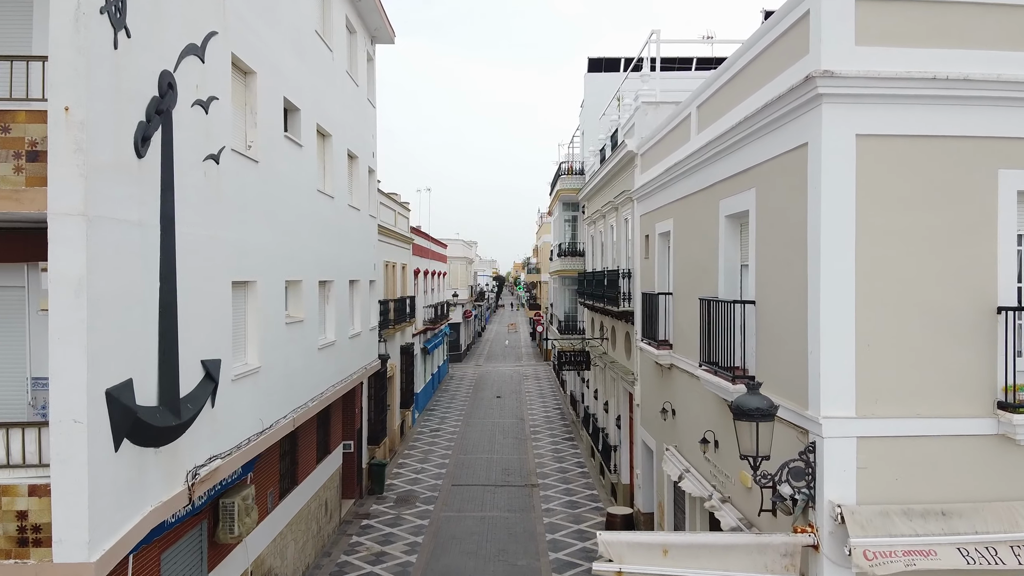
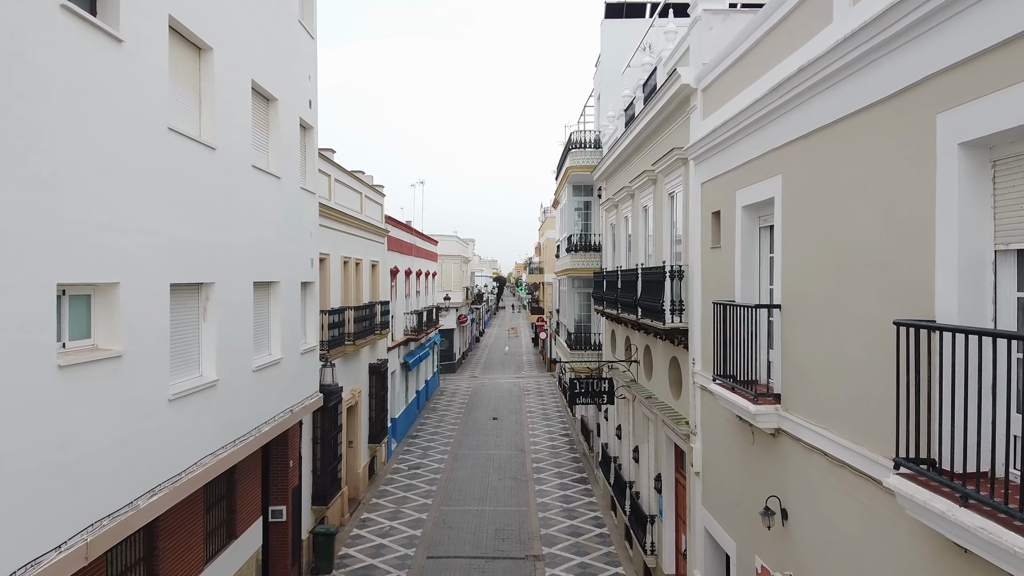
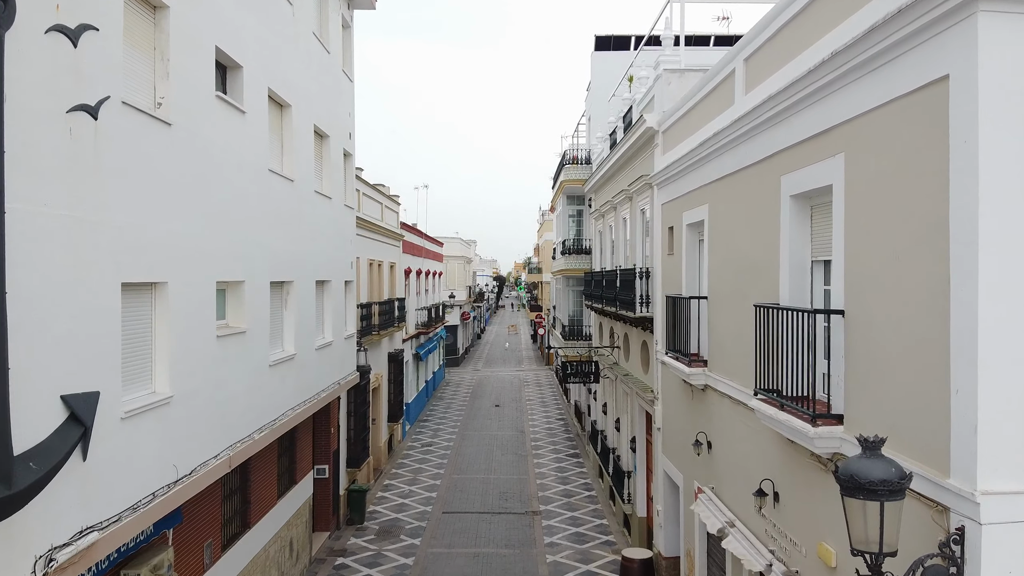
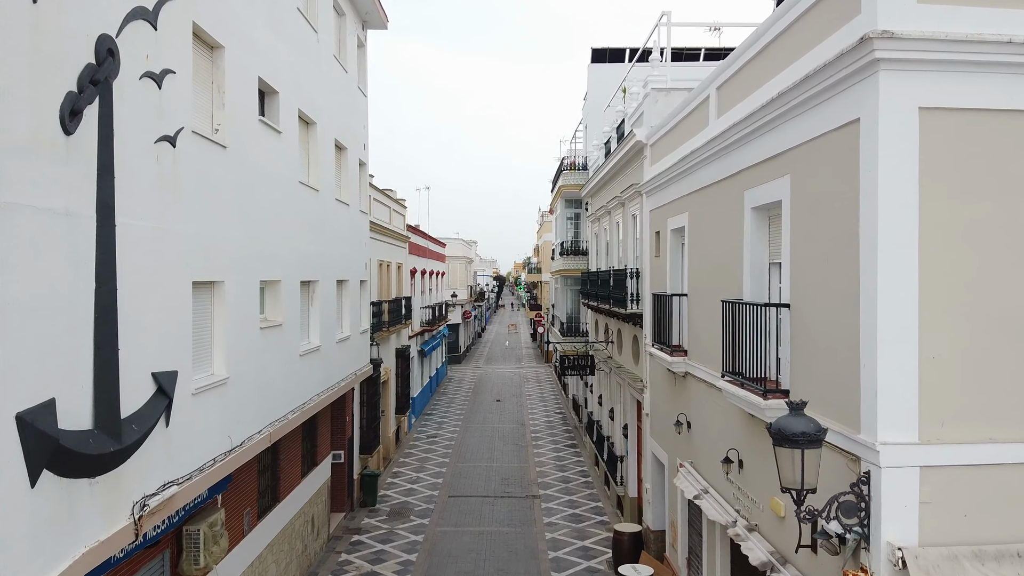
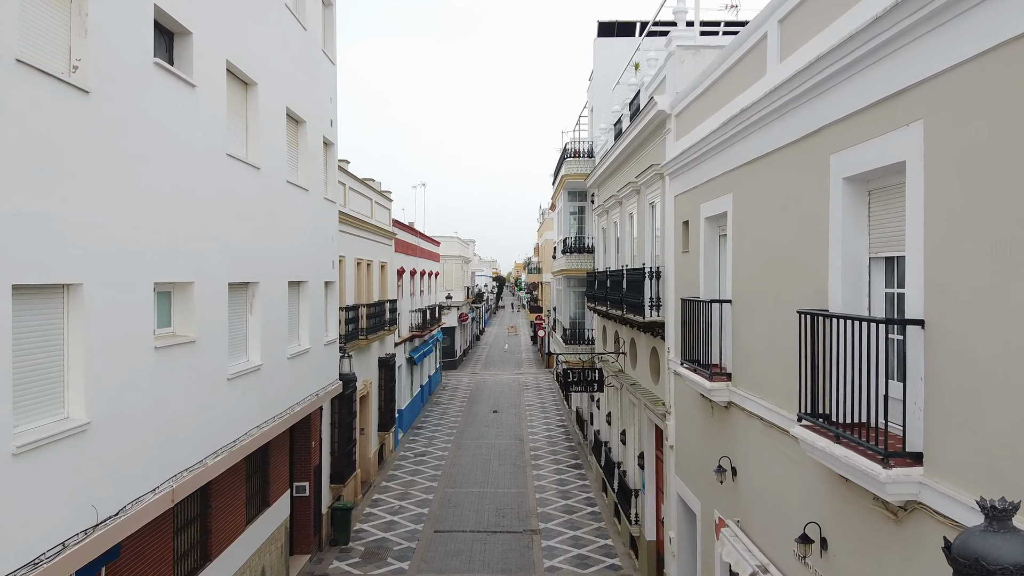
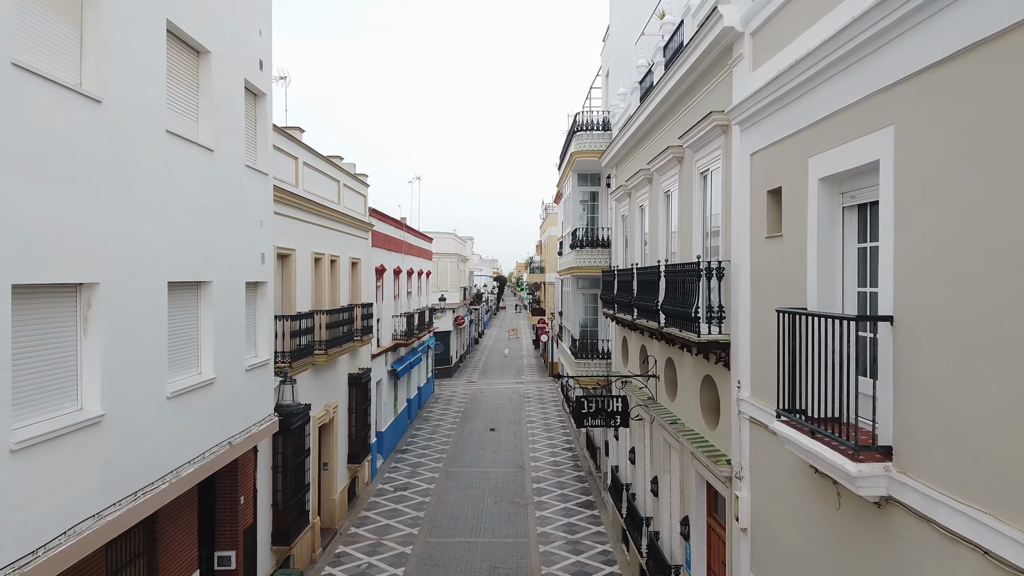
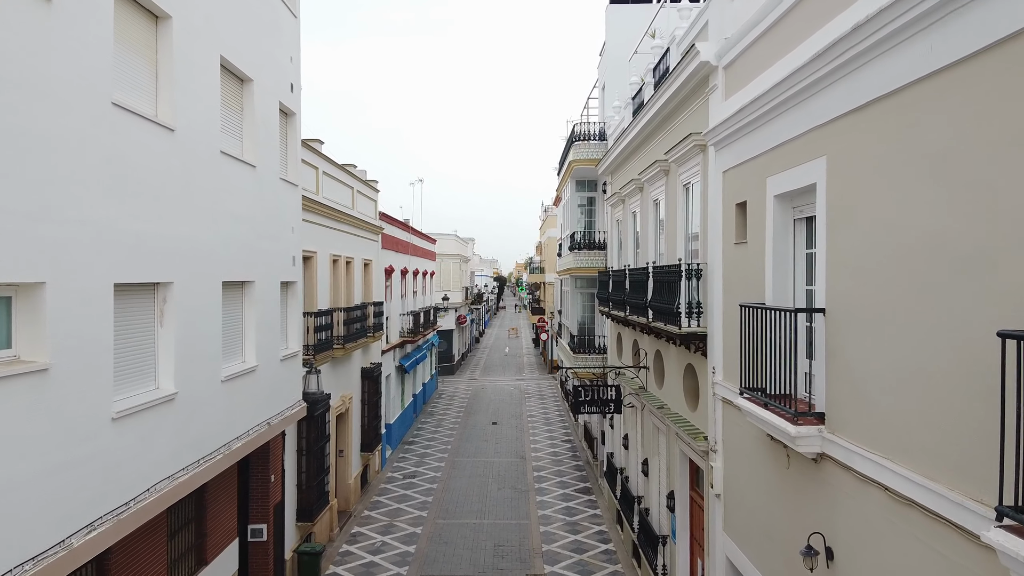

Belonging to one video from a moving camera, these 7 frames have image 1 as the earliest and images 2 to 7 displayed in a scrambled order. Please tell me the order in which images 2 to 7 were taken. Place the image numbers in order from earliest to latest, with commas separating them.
4, 3, 5, 2, 7, 6
